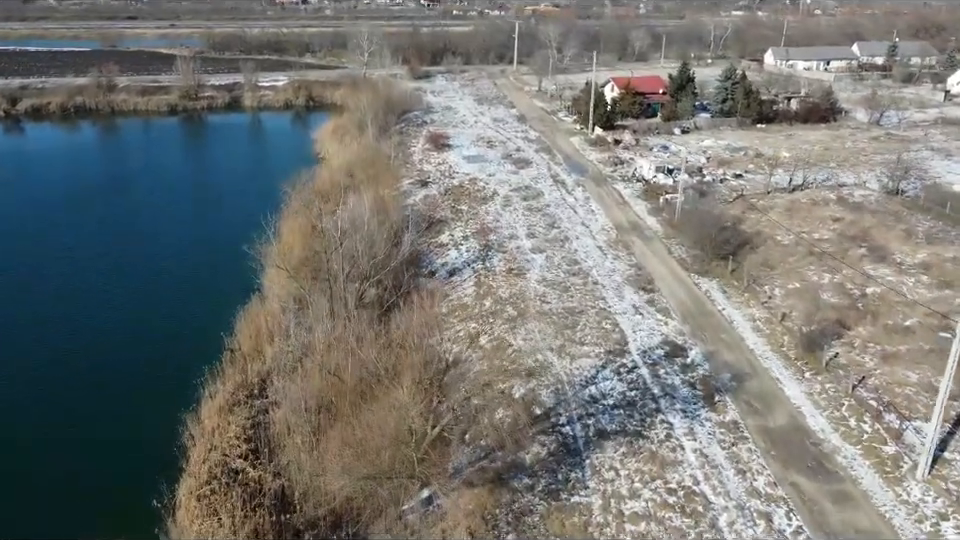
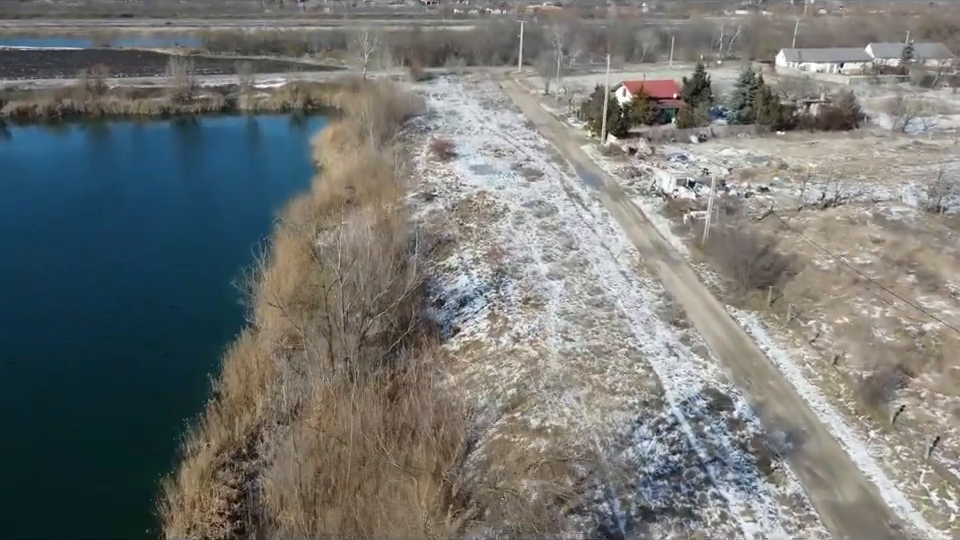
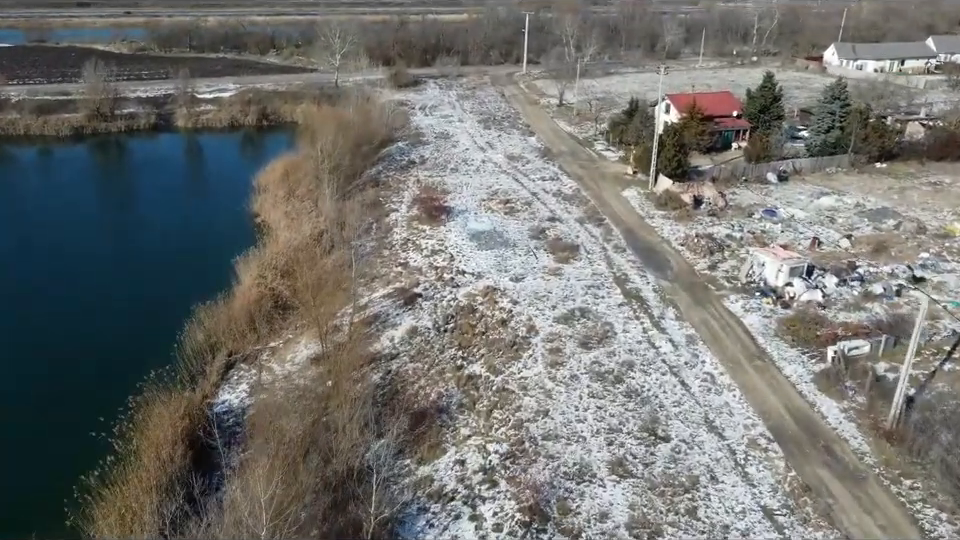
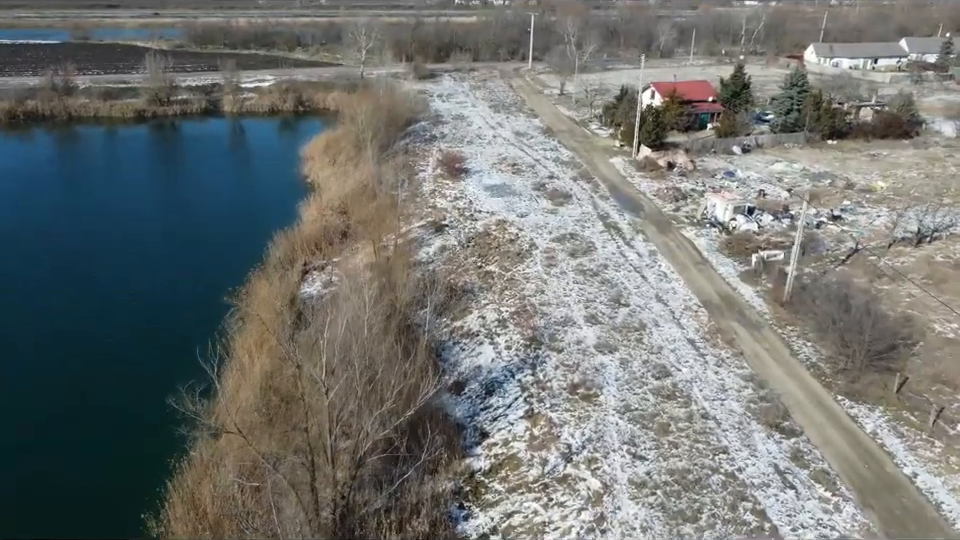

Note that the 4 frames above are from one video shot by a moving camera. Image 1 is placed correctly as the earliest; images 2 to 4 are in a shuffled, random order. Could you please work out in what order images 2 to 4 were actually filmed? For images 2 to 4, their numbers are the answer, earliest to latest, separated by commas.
2, 4, 3
